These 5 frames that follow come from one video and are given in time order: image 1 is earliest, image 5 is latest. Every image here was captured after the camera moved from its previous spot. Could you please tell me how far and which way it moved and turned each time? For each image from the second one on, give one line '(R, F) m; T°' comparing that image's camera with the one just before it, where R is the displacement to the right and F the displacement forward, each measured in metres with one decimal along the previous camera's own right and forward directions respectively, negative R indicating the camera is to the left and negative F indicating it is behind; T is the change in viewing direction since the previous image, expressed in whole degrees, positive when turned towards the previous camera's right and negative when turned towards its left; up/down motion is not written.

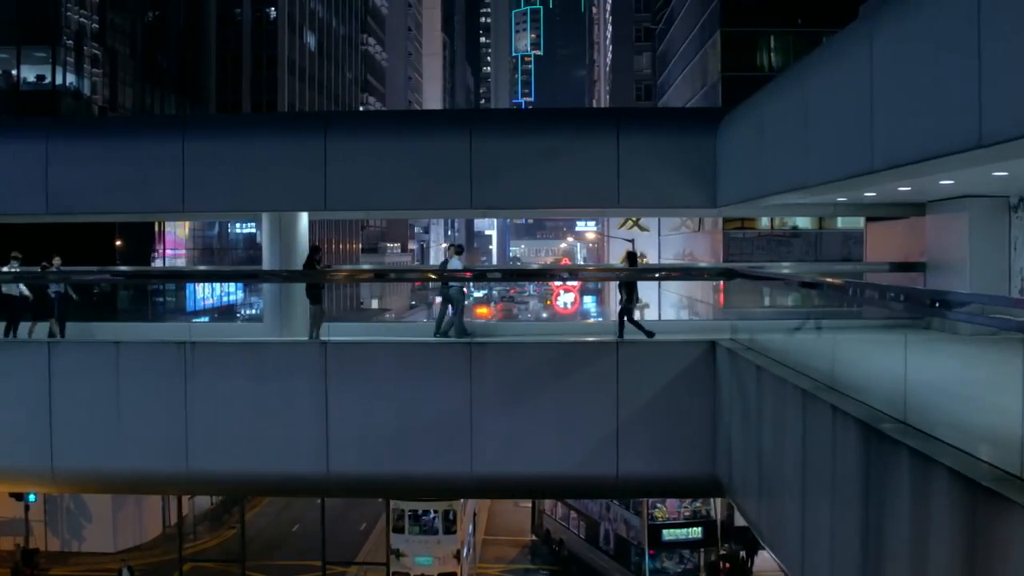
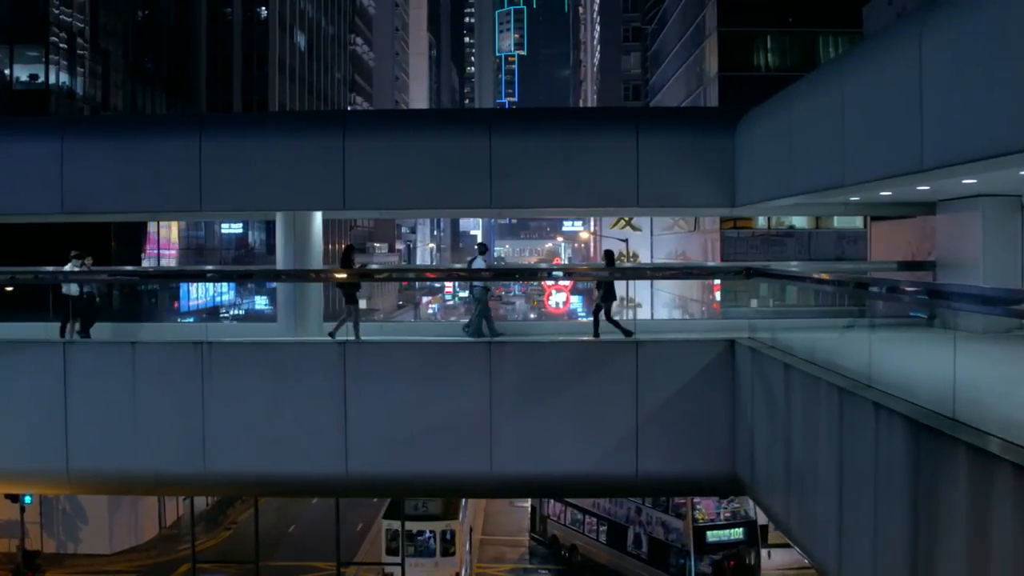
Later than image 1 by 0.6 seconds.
(-0.3, 0.0) m; +1°
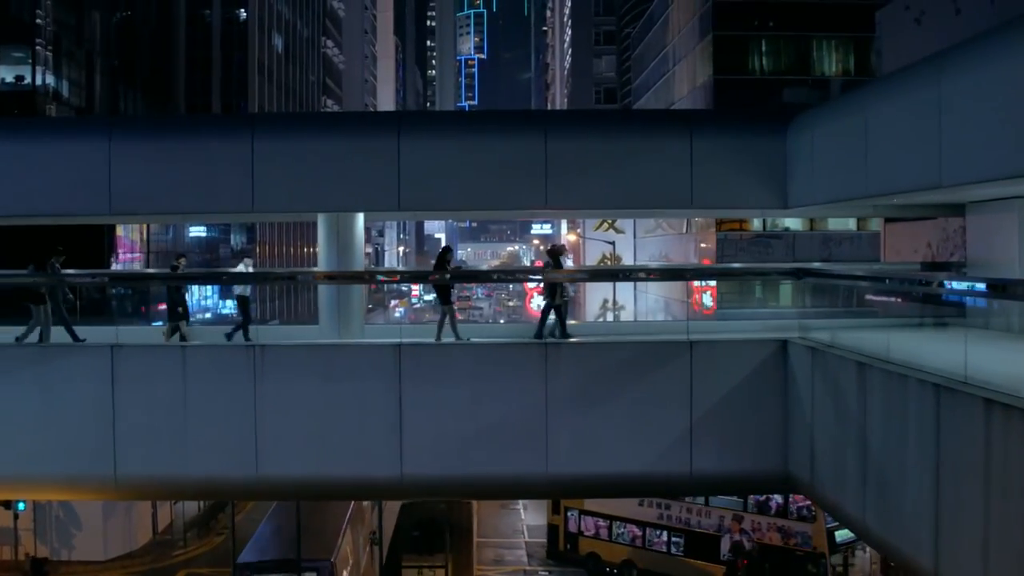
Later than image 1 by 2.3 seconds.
(-0.8, 0.0) m; +1°
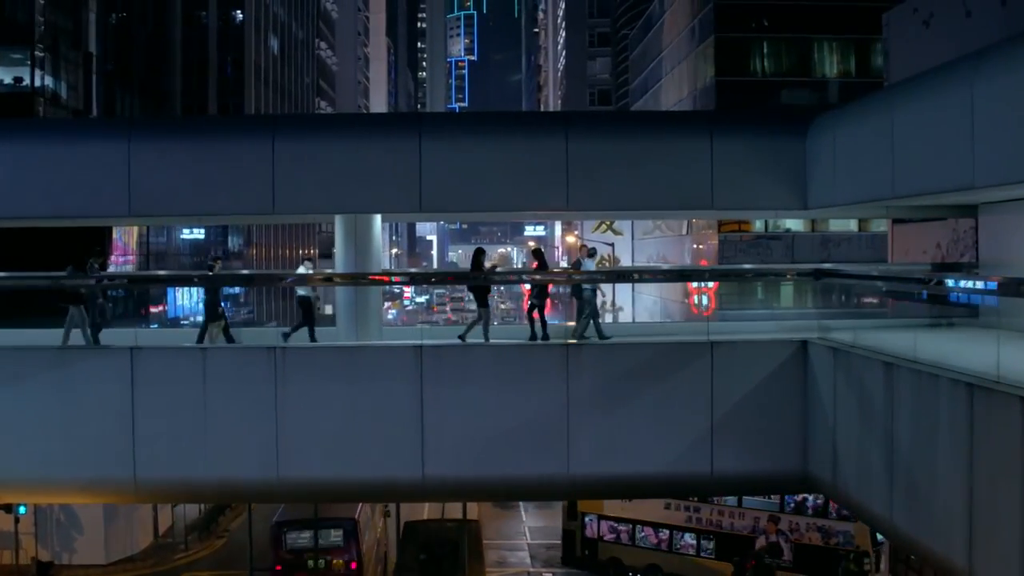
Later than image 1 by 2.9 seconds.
(-0.3, 0.0) m; 0°
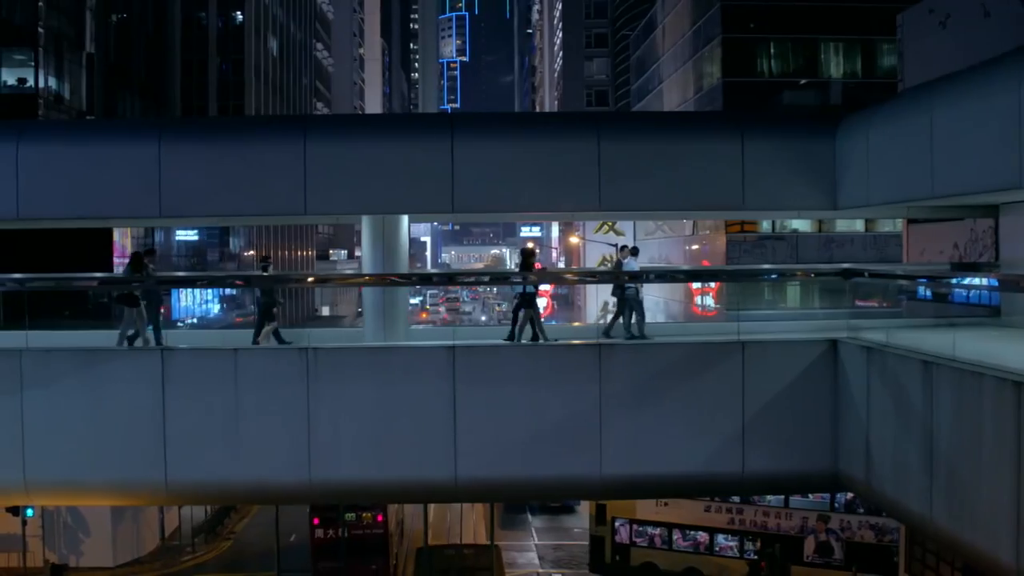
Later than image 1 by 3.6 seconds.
(-0.4, 0.0) m; 0°
